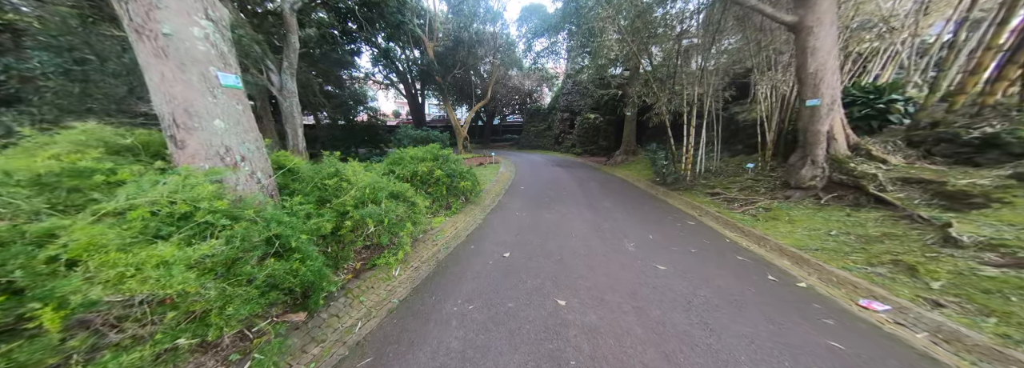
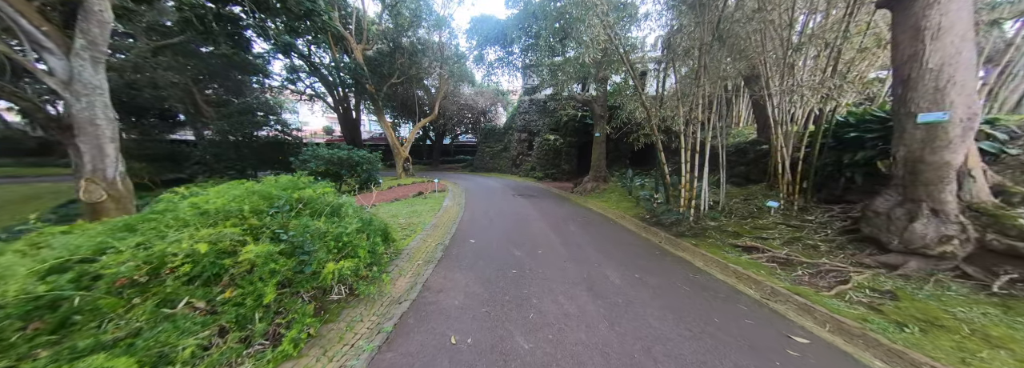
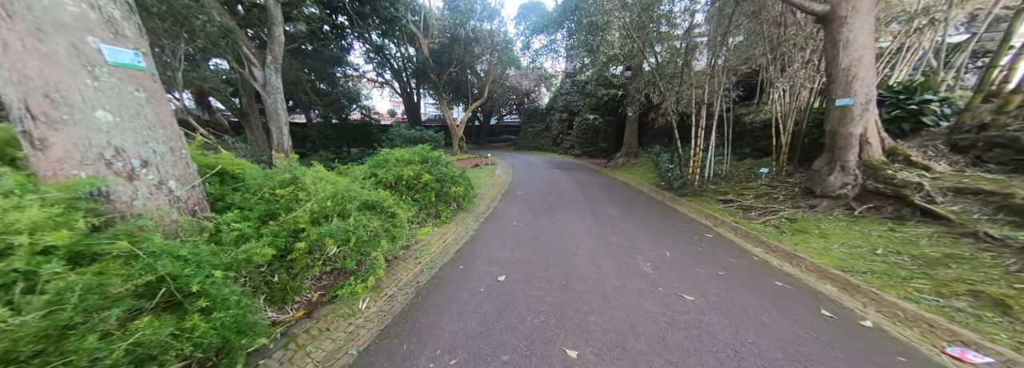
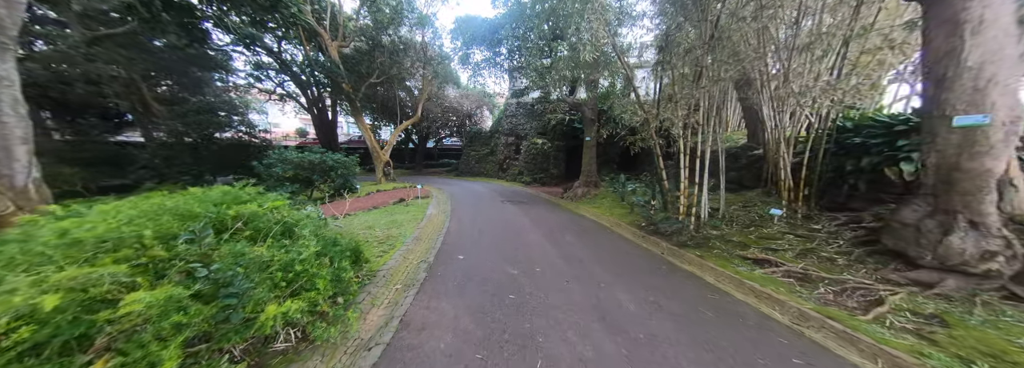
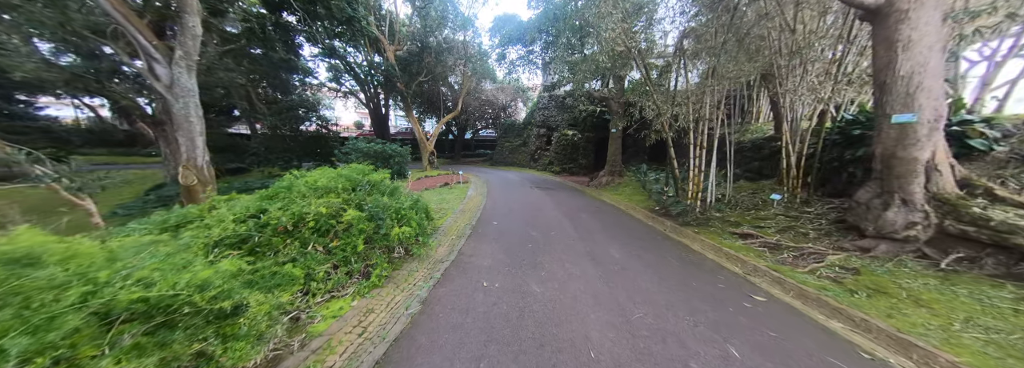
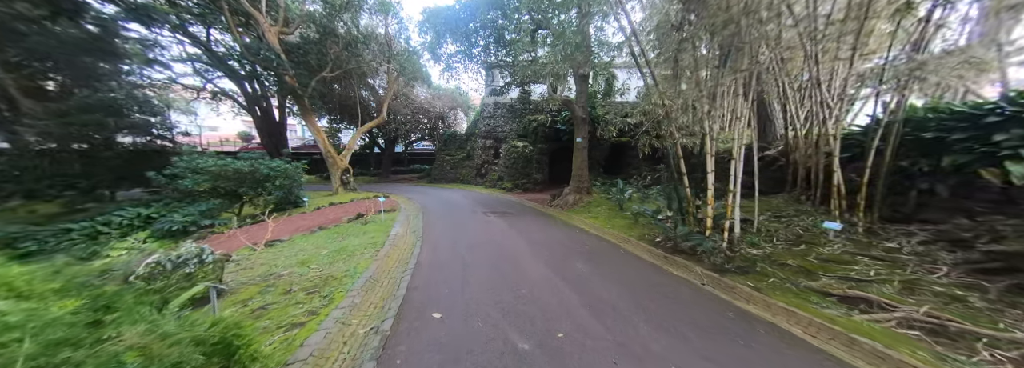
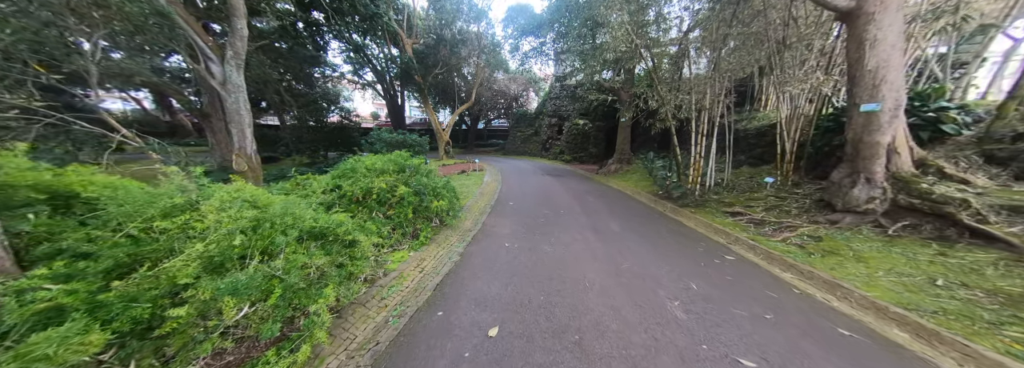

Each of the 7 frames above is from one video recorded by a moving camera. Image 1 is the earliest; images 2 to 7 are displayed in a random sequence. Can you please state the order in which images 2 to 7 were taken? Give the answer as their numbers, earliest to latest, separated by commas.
3, 7, 5, 2, 4, 6
